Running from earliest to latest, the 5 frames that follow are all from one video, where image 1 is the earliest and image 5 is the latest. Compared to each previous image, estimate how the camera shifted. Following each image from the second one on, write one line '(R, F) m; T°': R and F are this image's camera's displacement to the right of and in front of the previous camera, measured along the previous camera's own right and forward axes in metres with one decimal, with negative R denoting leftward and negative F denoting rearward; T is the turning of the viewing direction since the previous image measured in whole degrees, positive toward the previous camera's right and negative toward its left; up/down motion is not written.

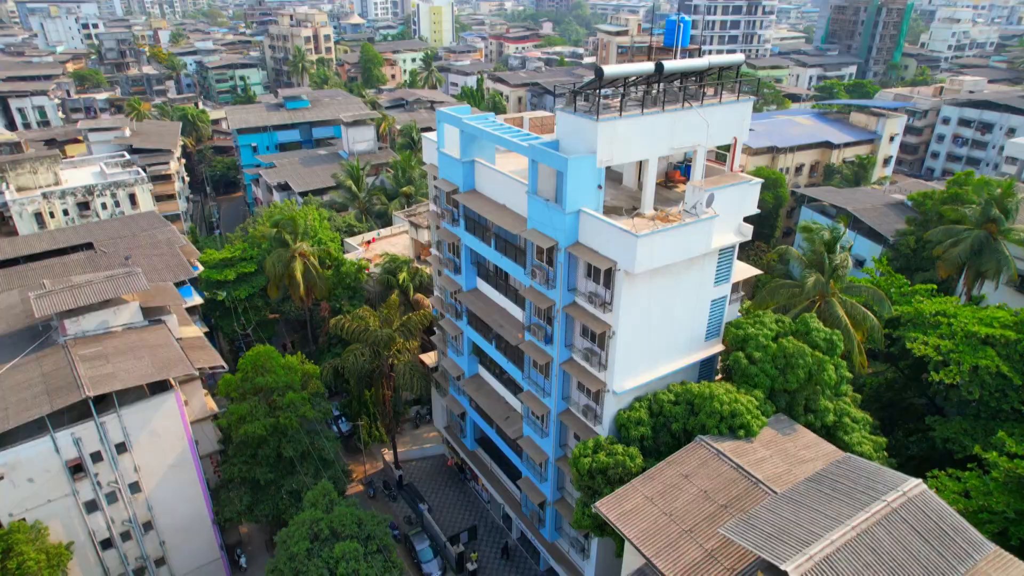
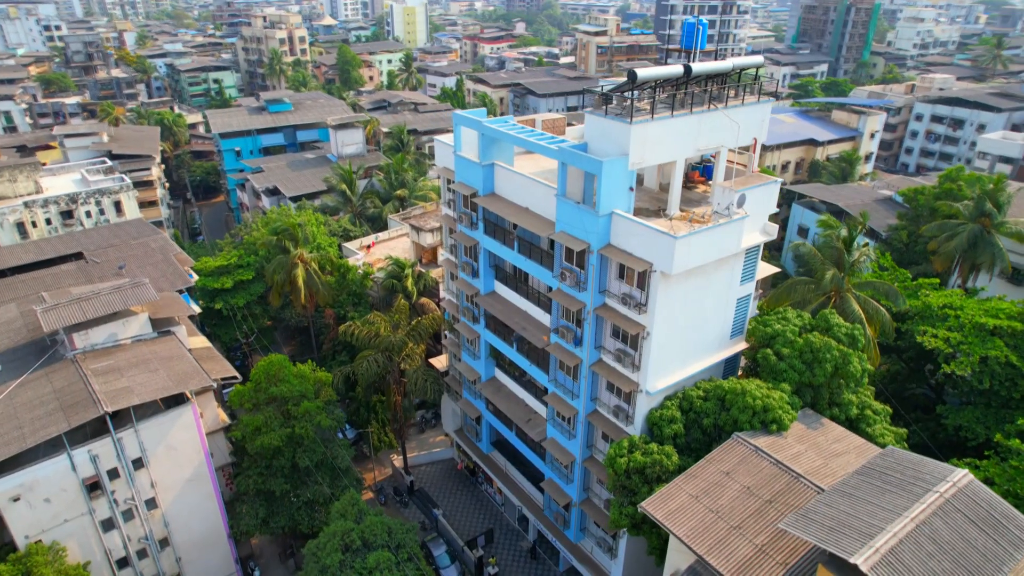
(-2.1, +0.1) m; +2°
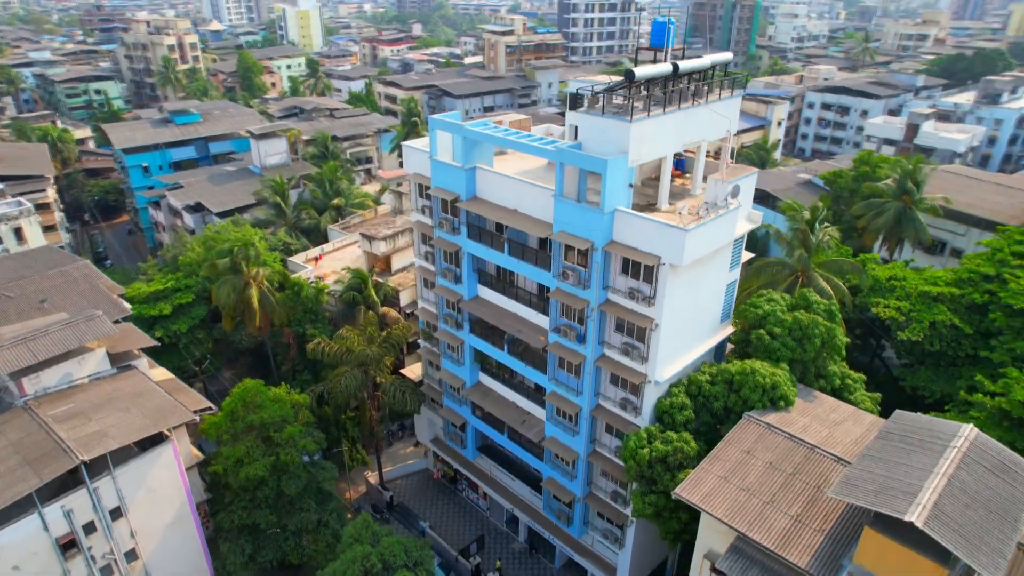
(-3.5, +0.4) m; +8°
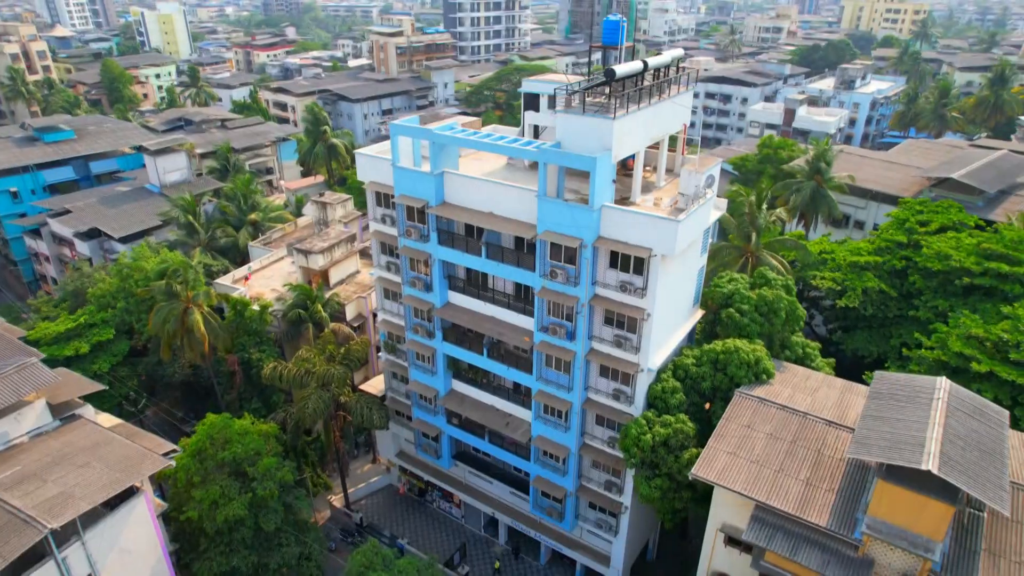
(-3.6, +0.4) m; +10°
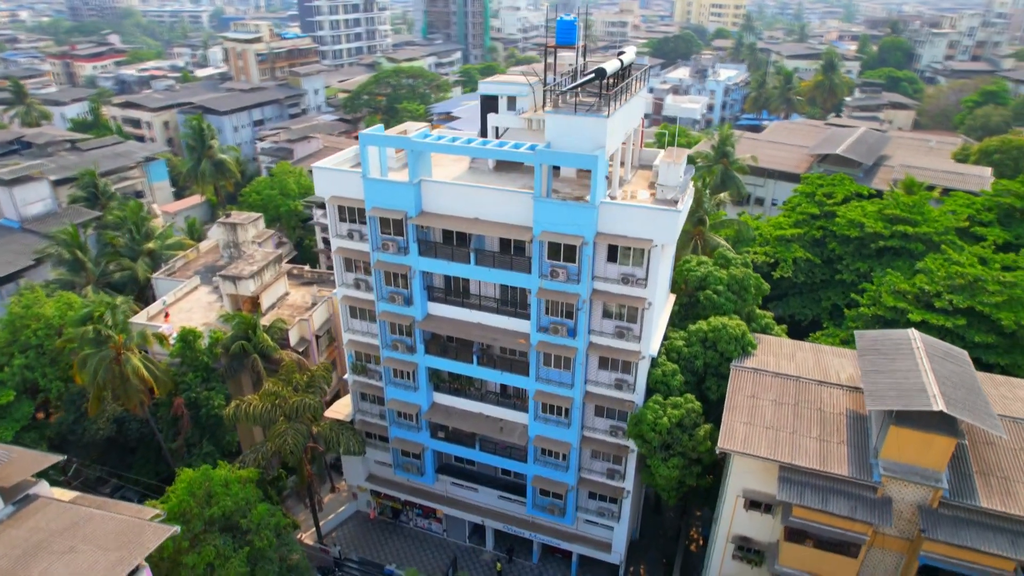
(-5.0, +0.7) m; +12°
